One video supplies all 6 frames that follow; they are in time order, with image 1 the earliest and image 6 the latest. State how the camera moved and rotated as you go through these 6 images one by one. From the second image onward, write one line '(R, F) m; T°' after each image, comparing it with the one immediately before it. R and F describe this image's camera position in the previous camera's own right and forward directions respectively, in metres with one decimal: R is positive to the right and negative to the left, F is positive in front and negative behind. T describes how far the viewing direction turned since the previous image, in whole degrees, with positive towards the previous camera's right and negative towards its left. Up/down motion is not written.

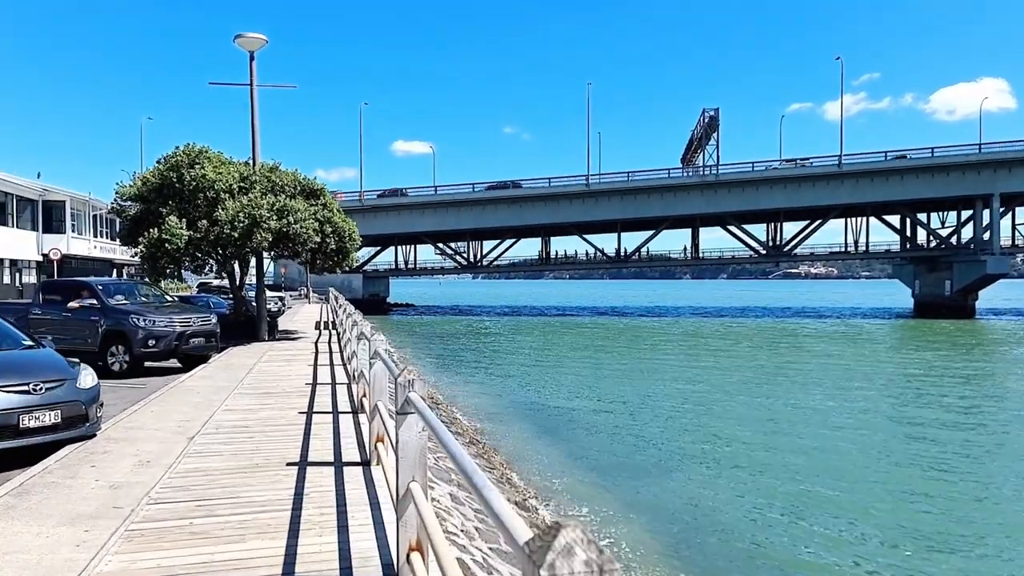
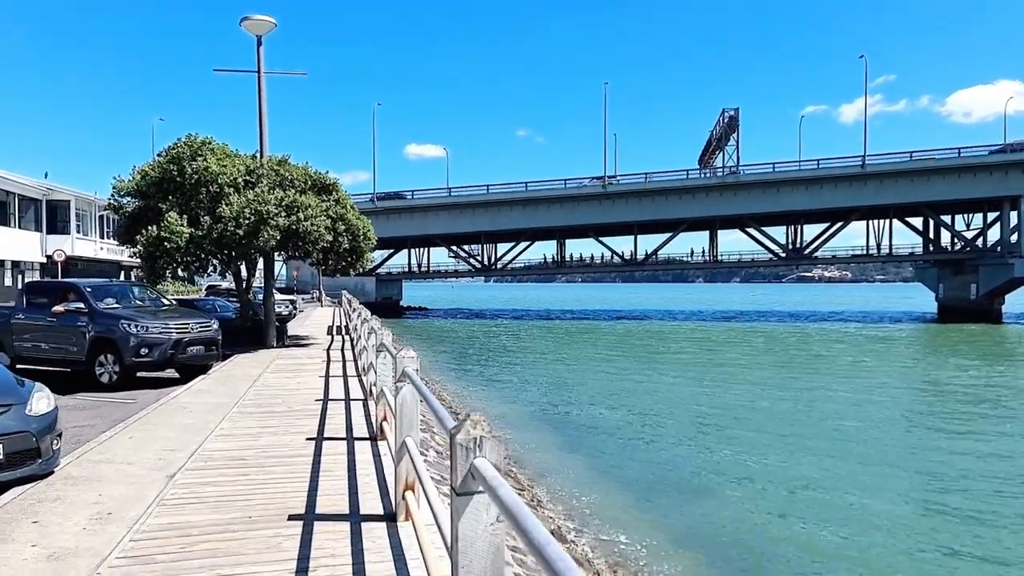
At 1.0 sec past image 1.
(-0.4, +1.4) m; -1°
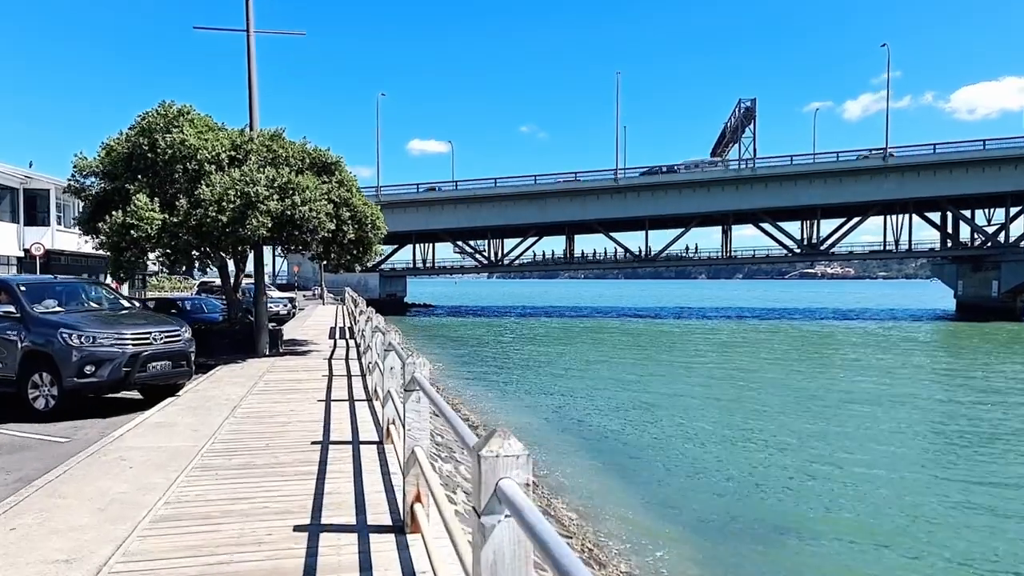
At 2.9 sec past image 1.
(-0.7, +2.6) m; 0°
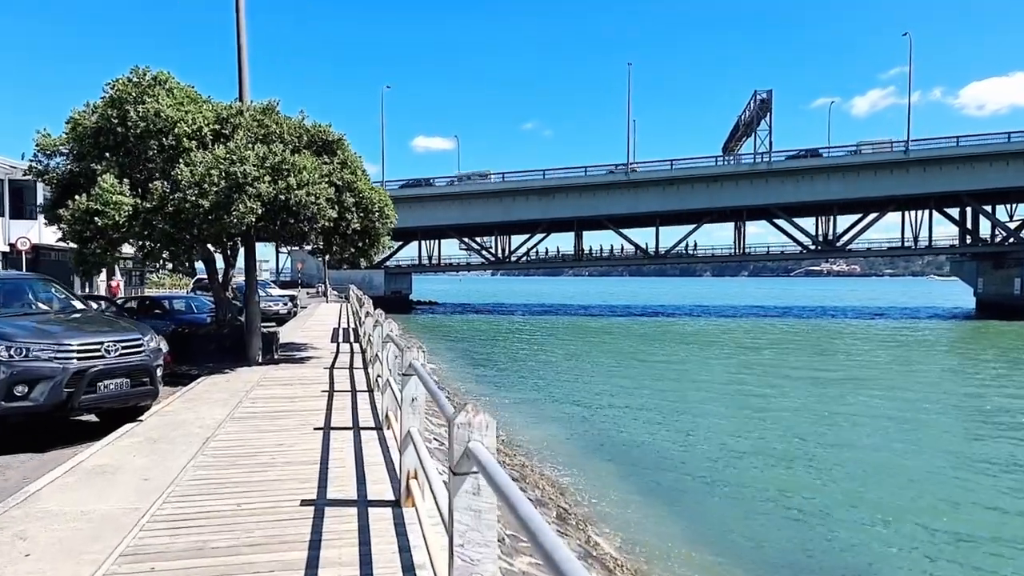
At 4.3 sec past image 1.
(-0.4, +1.9) m; 0°
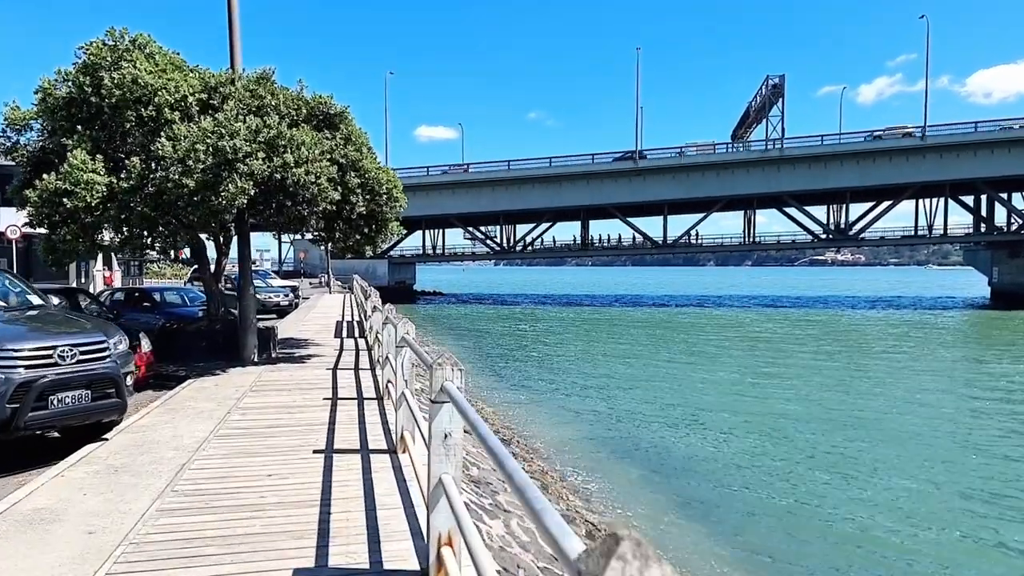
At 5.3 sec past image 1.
(-0.3, +1.3) m; 0°
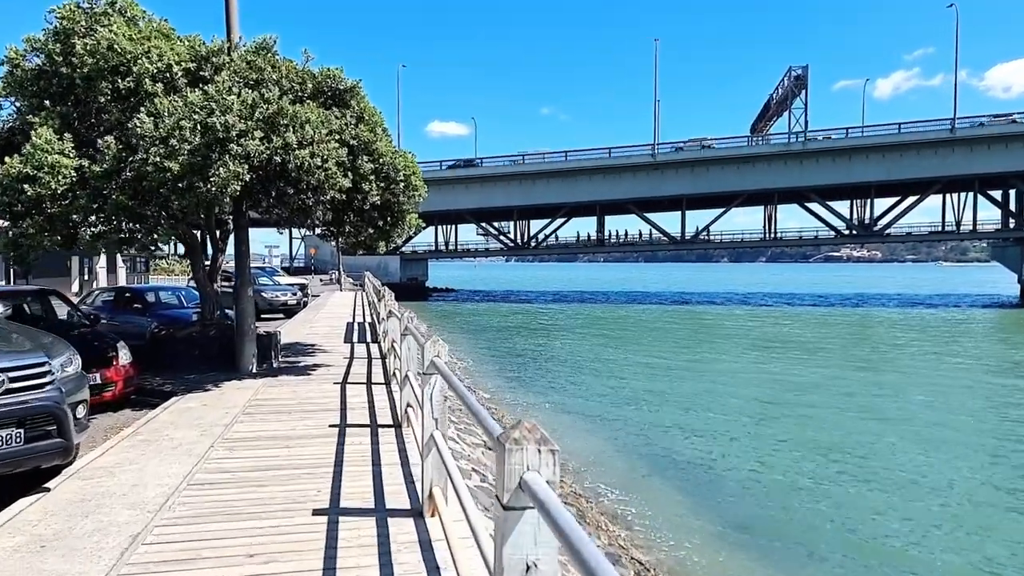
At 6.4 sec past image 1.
(-0.3, +1.5) m; -1°
